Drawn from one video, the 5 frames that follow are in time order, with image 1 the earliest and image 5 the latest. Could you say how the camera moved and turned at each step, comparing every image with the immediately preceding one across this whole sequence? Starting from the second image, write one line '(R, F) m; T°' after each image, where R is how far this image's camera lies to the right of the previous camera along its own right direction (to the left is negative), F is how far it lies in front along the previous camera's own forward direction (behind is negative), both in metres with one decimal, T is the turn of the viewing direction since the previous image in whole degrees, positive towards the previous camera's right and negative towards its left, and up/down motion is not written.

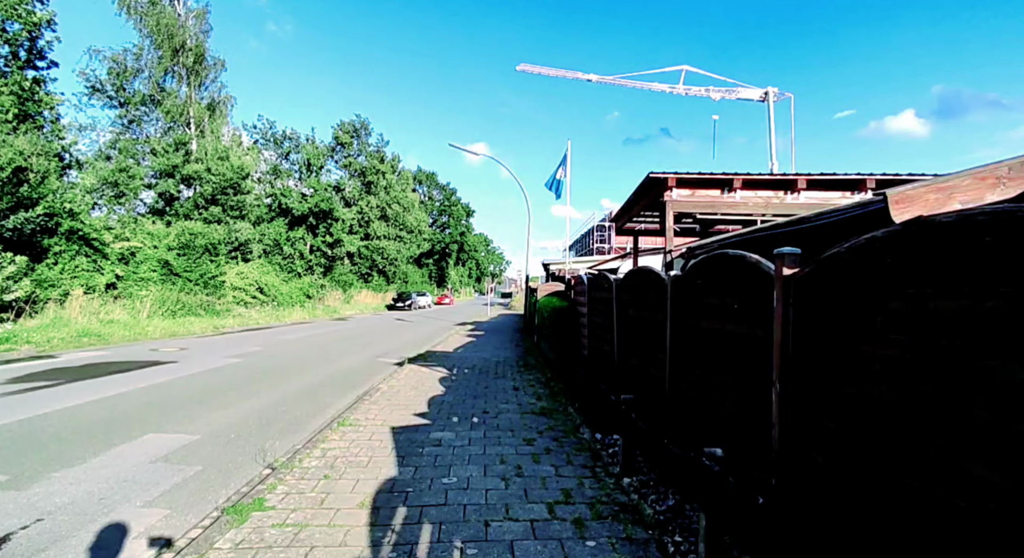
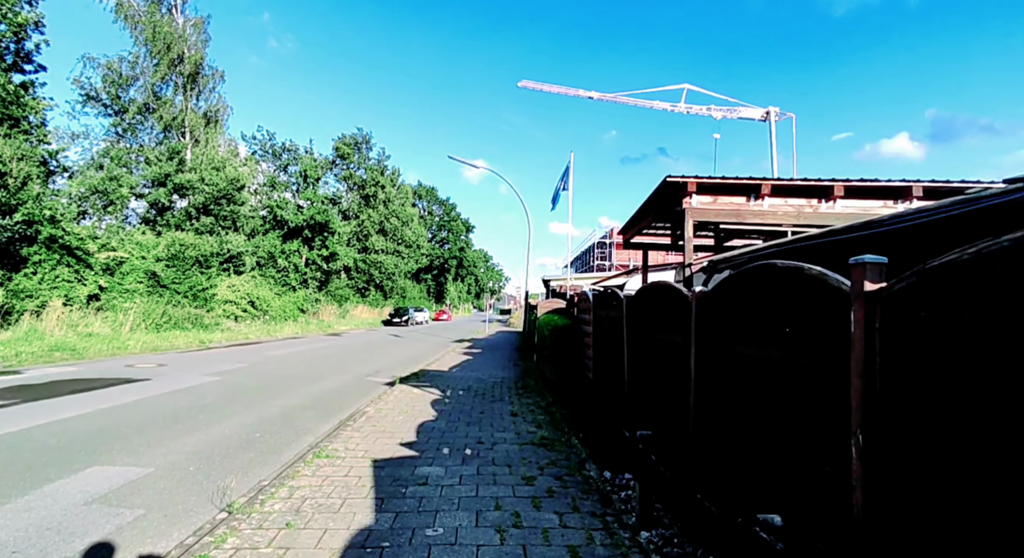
(0.0, +0.6) m; 0°
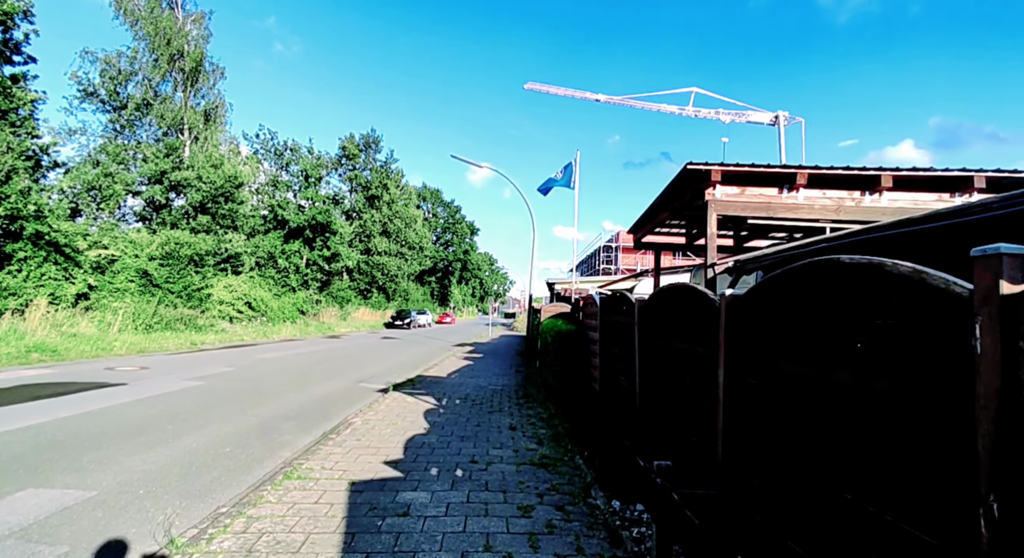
(+0.1, +0.6) m; -1°
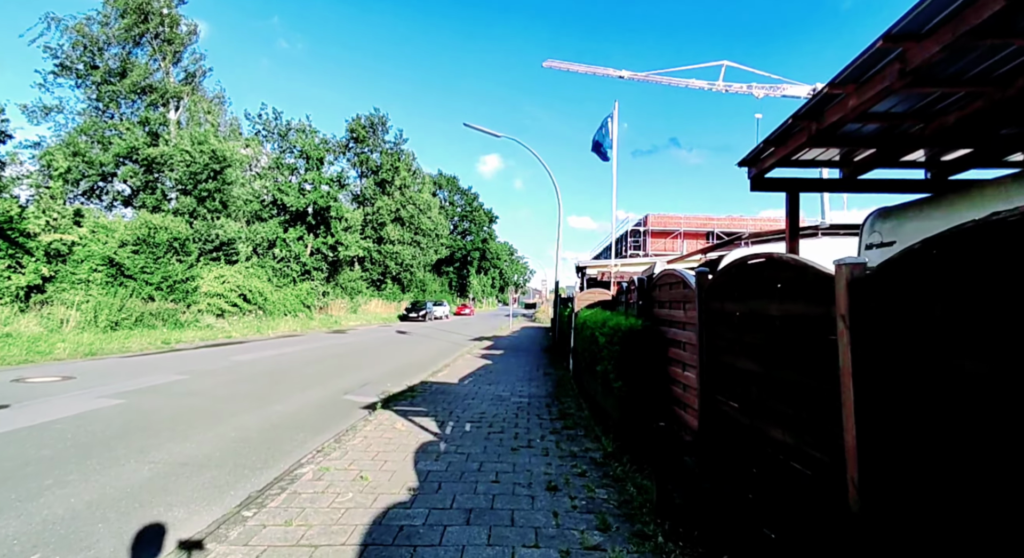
(-0.2, +2.6) m; -2°
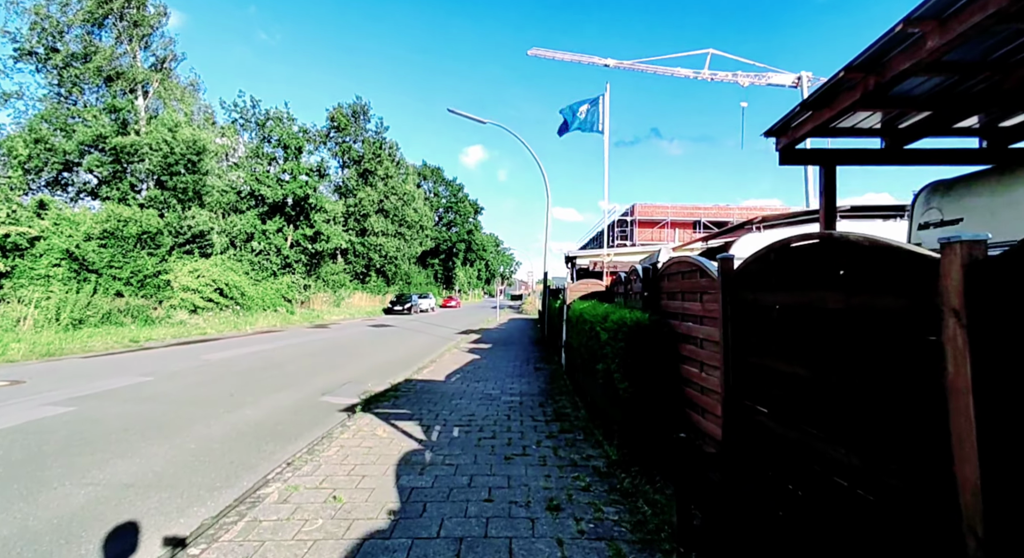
(-0.1, +0.6) m; +2°
